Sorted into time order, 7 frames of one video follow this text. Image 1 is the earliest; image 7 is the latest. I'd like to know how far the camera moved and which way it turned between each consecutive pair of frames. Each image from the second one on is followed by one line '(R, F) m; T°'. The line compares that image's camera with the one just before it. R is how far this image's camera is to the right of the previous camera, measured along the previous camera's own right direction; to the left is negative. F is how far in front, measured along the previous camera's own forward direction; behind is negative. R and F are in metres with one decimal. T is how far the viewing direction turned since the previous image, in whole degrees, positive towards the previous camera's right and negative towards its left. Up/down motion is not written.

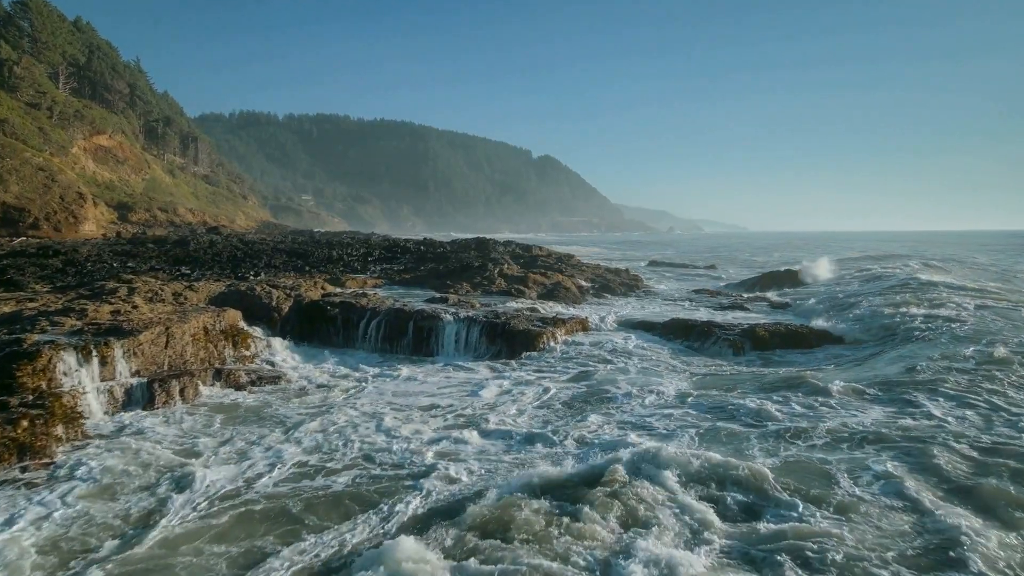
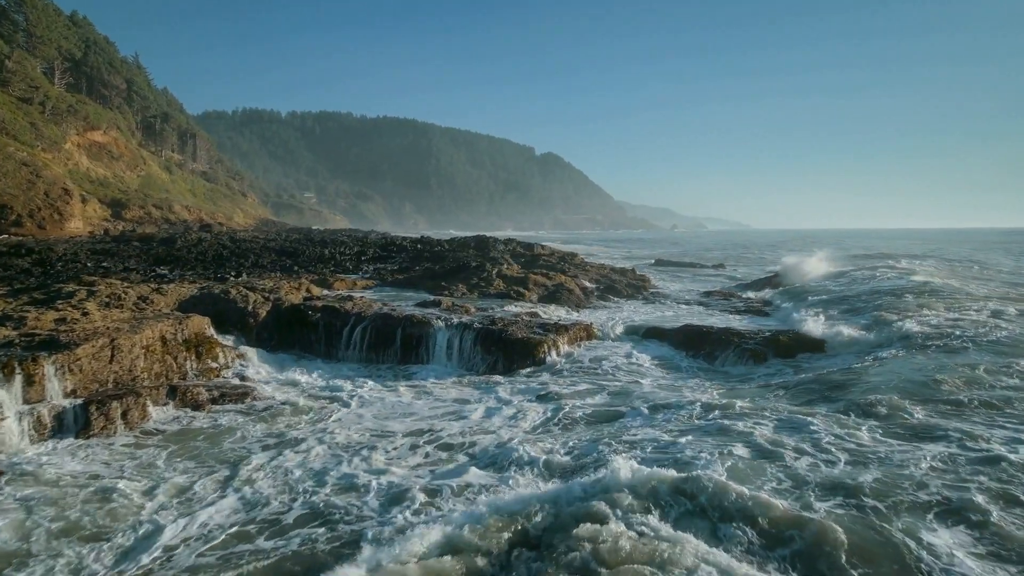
(+0.1, +1.3) m; 0°
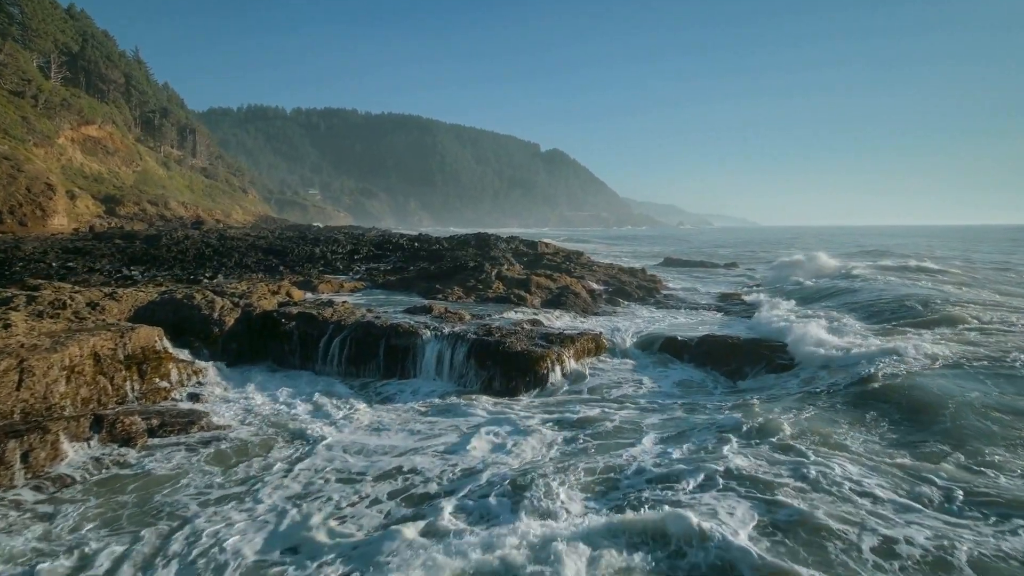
(+0.1, +1.6) m; 0°
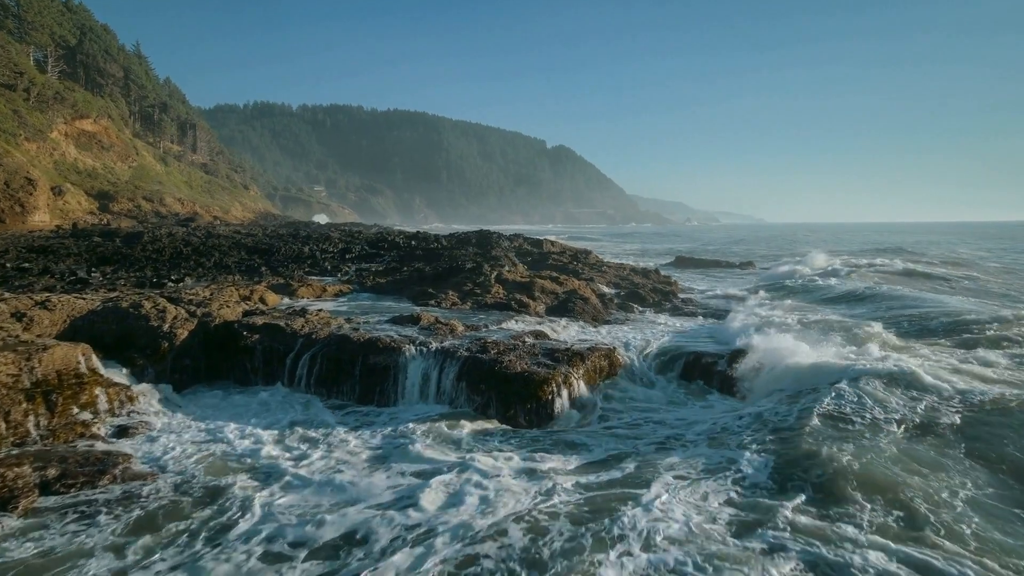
(+0.1, +1.8) m; -1°
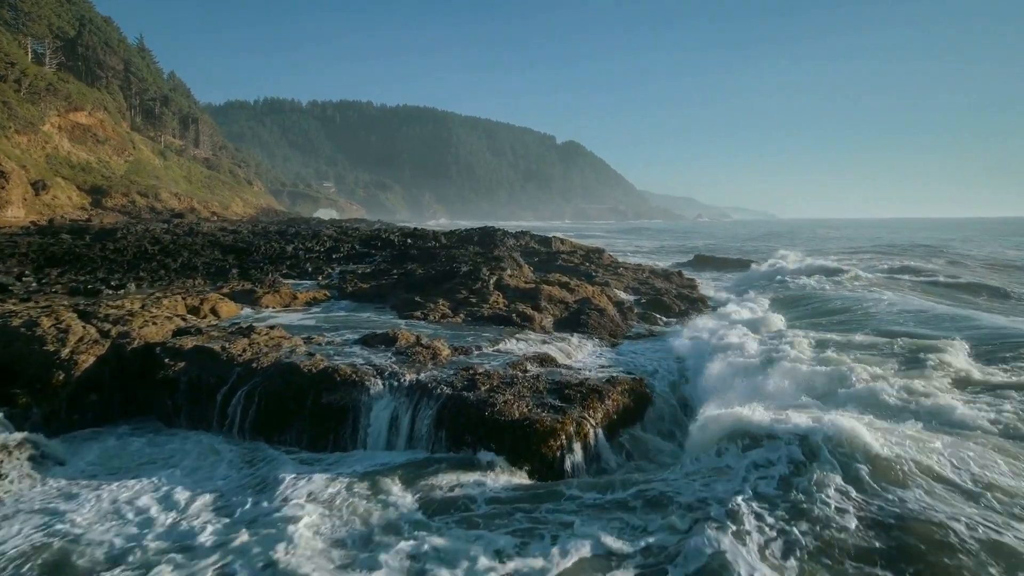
(+0.2, +2.4) m; -1°
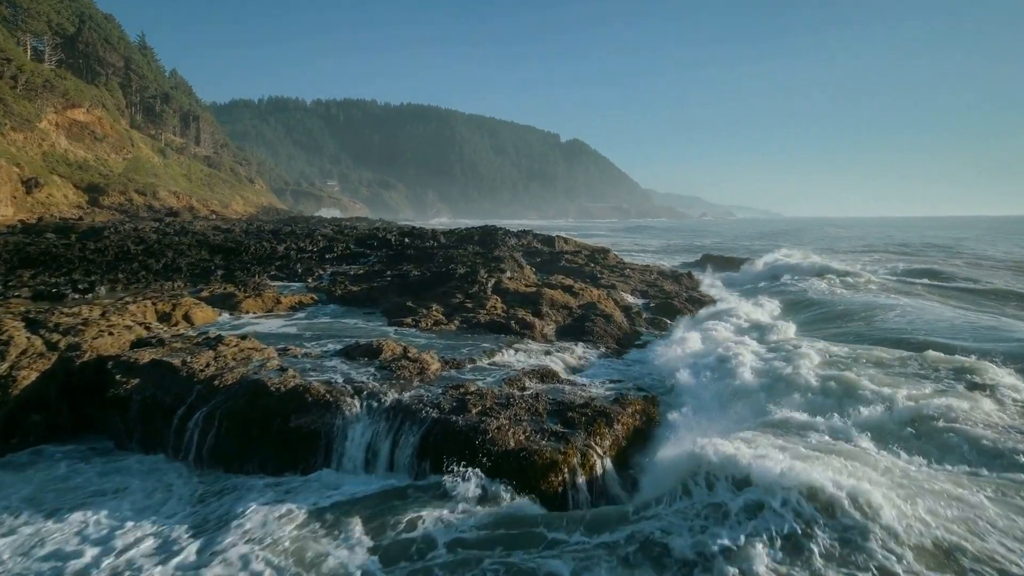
(+0.1, +1.0) m; 0°
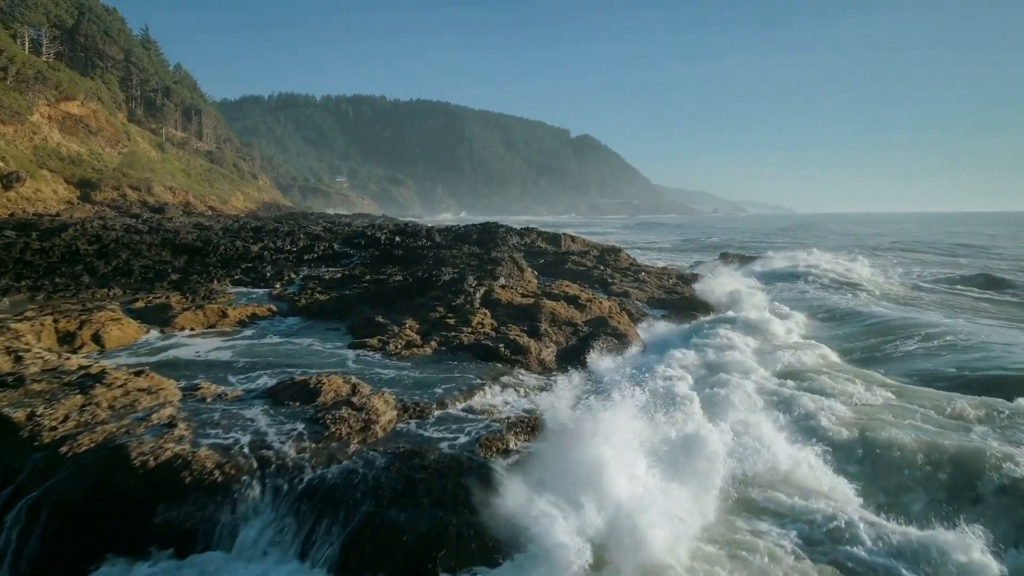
(+0.3, +2.2) m; -1°
